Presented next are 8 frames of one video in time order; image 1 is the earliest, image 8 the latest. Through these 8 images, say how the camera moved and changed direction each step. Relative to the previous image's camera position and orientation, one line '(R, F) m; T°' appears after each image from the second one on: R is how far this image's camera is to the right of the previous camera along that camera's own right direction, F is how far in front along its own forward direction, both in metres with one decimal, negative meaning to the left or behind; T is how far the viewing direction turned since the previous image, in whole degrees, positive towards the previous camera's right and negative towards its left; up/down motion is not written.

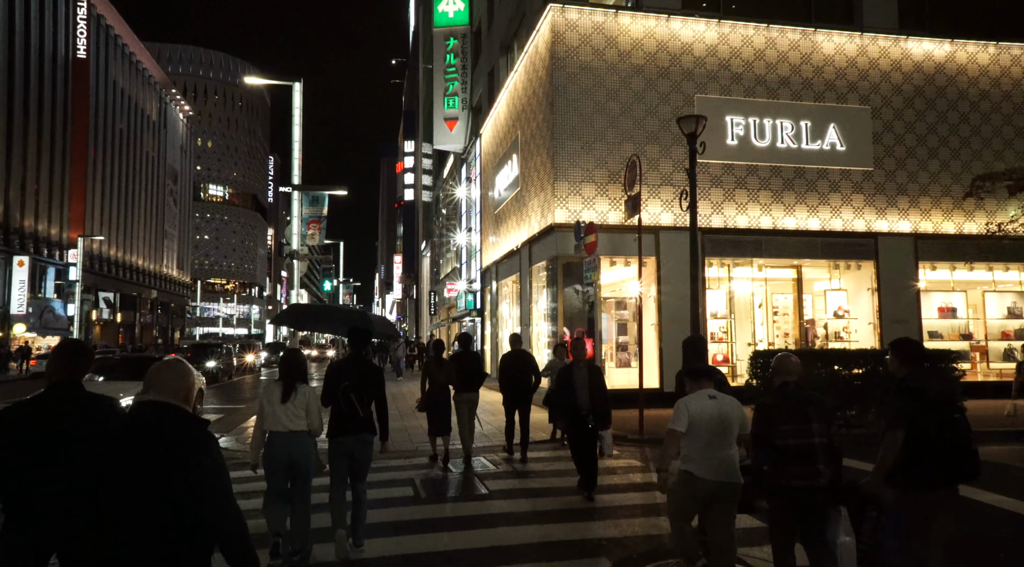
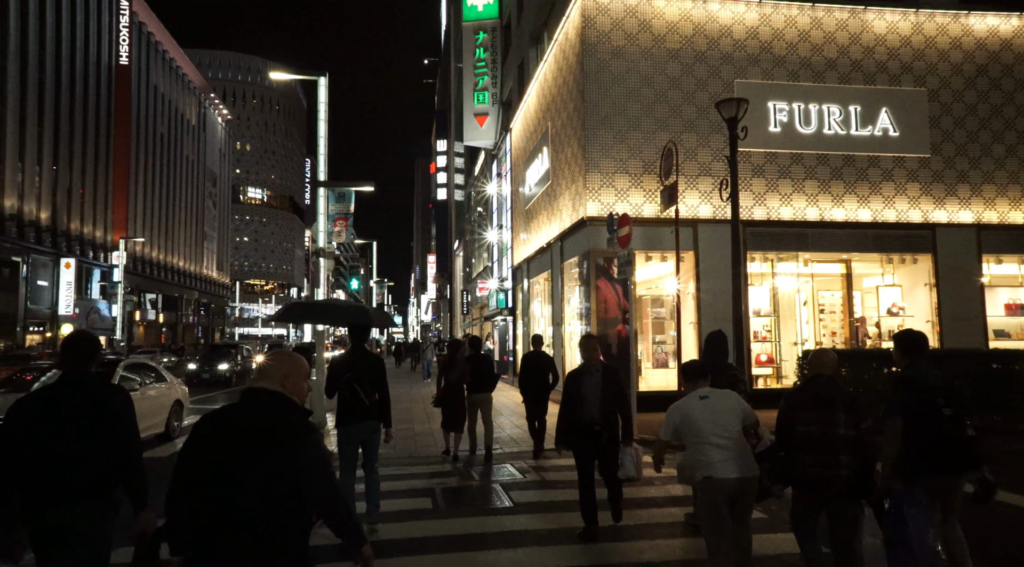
(+0.1, +0.4) m; -3°
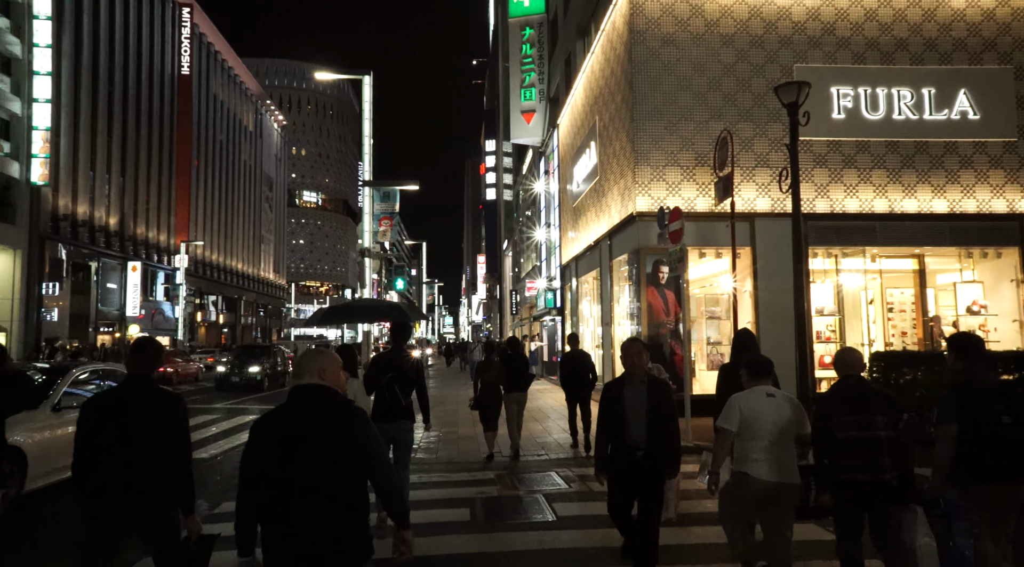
(+0.1, +0.3) m; -4°
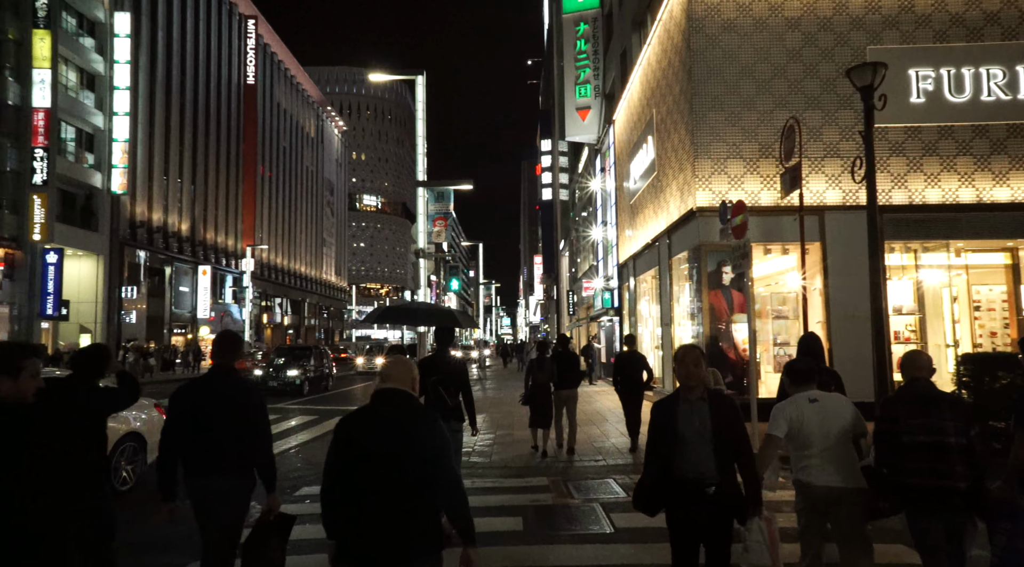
(0.0, +0.2) m; -4°
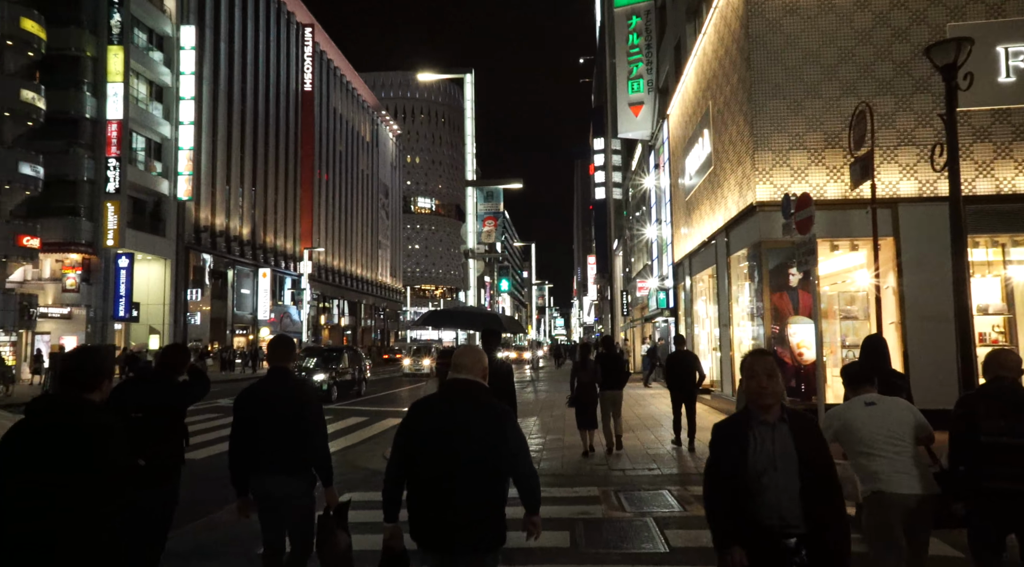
(0.0, +0.3) m; -4°
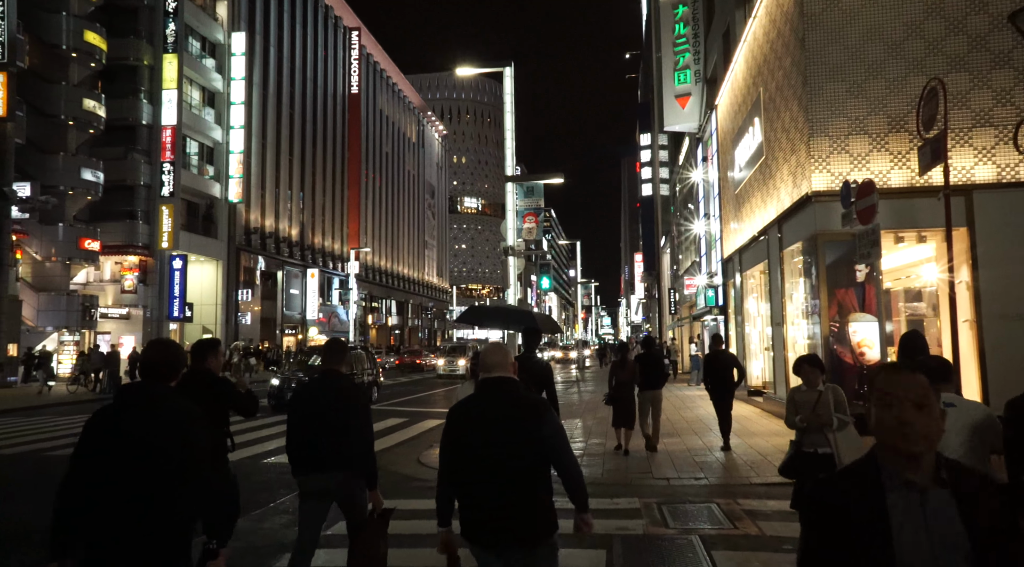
(+0.1, +0.3) m; -4°
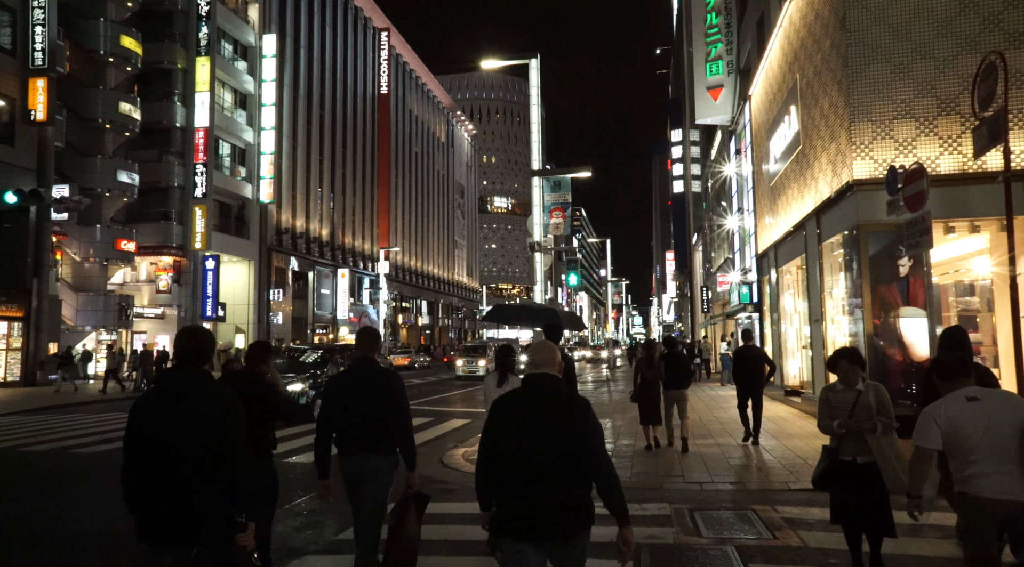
(+0.1, +0.3) m; -2°
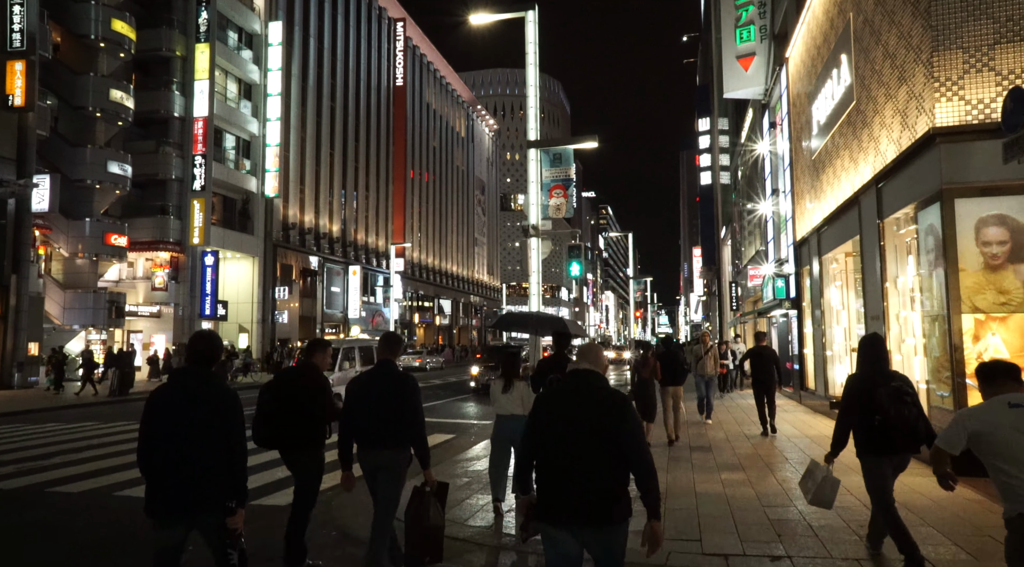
(+0.5, +1.7) m; -2°
